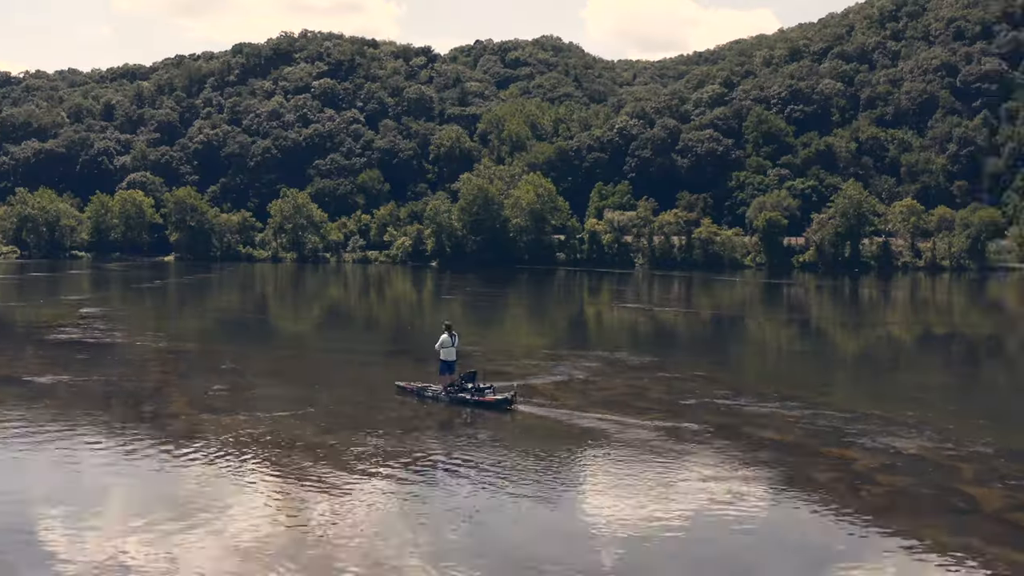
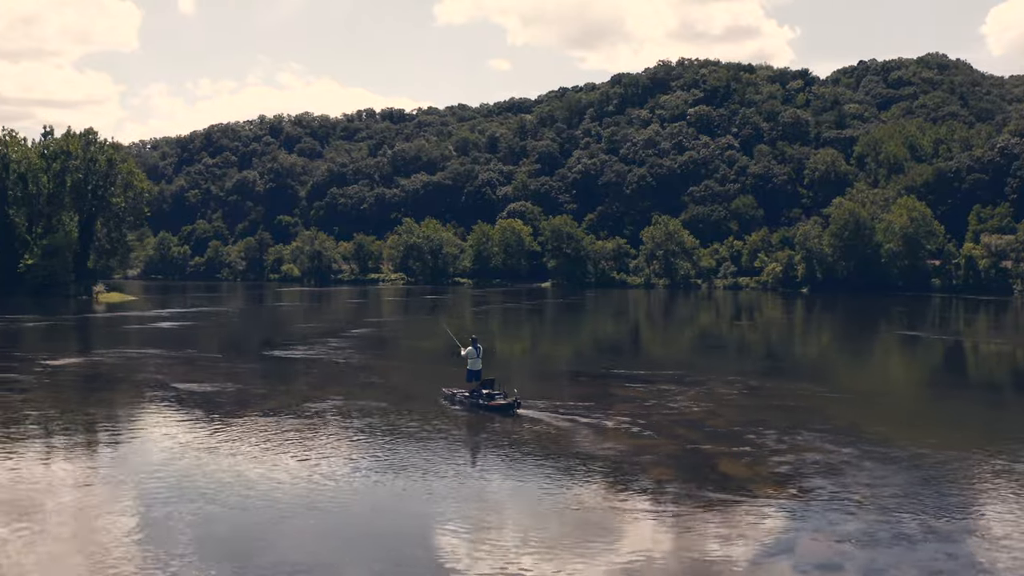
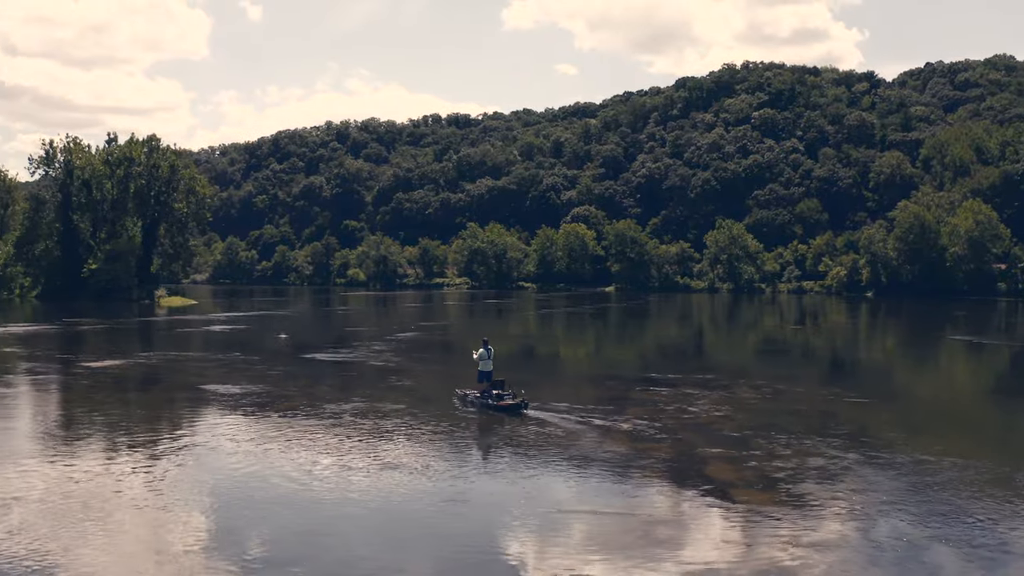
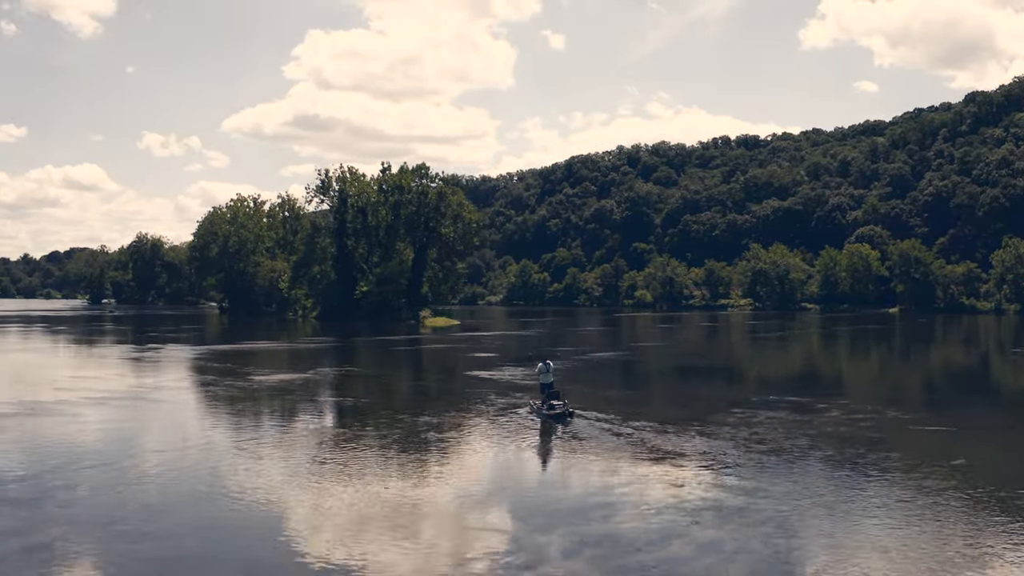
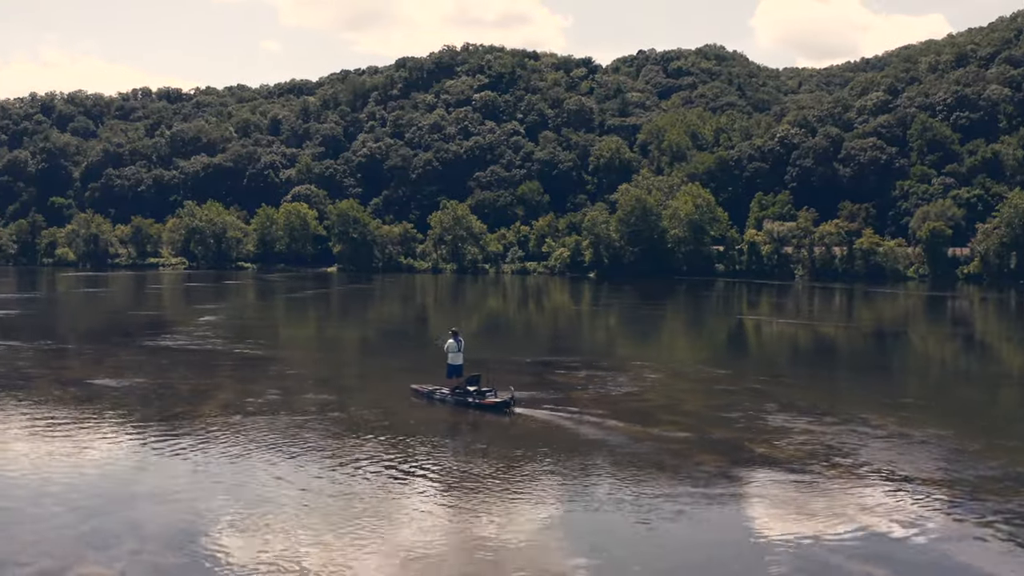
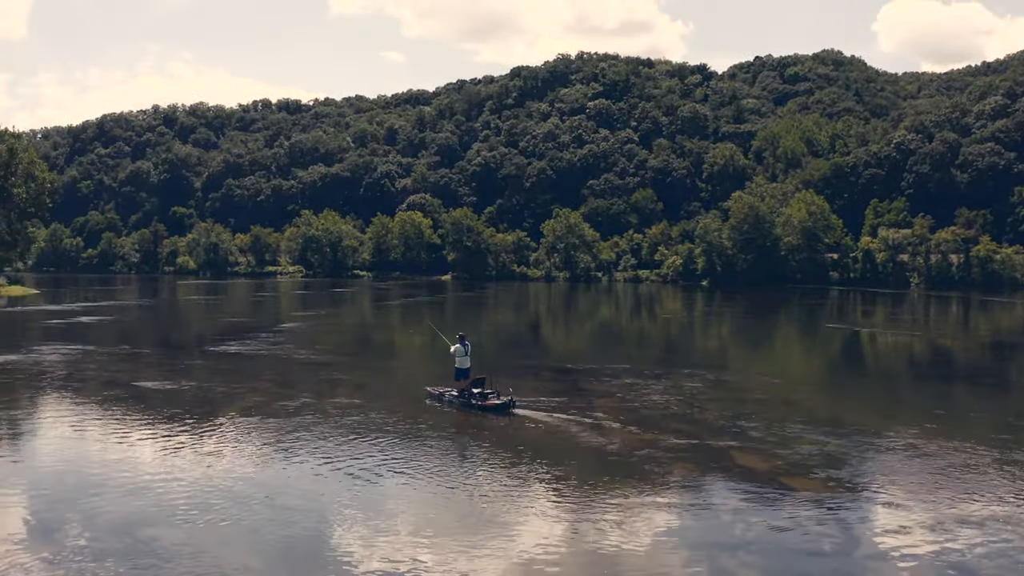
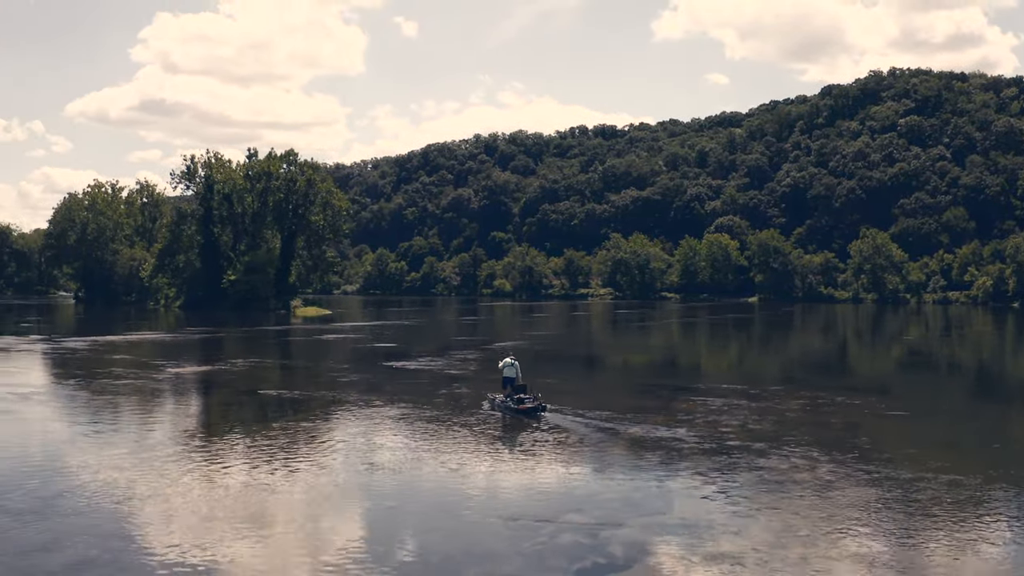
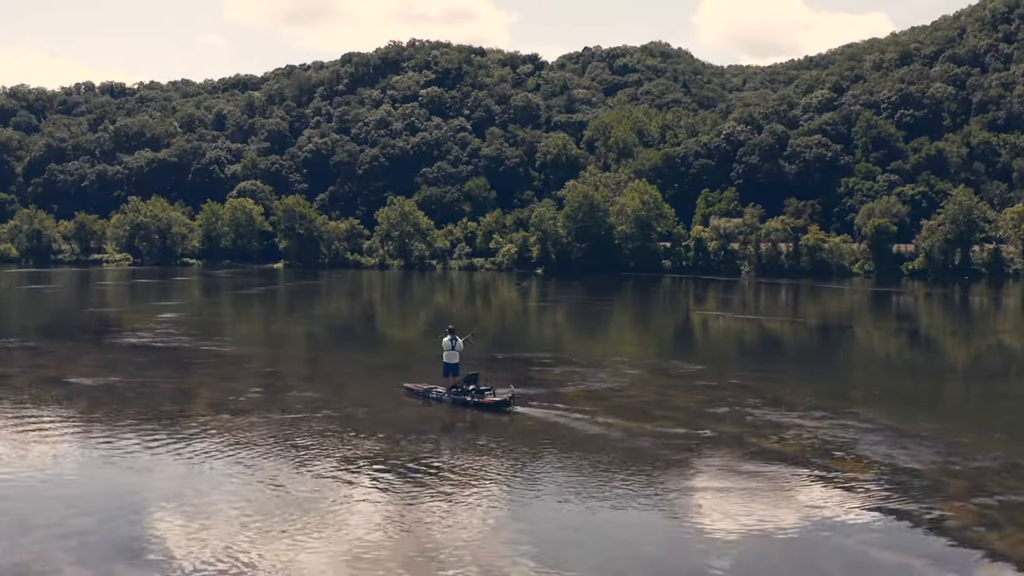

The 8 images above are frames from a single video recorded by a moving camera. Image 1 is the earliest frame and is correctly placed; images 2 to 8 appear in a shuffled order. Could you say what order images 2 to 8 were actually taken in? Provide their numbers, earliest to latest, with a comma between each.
8, 5, 6, 2, 3, 7, 4
